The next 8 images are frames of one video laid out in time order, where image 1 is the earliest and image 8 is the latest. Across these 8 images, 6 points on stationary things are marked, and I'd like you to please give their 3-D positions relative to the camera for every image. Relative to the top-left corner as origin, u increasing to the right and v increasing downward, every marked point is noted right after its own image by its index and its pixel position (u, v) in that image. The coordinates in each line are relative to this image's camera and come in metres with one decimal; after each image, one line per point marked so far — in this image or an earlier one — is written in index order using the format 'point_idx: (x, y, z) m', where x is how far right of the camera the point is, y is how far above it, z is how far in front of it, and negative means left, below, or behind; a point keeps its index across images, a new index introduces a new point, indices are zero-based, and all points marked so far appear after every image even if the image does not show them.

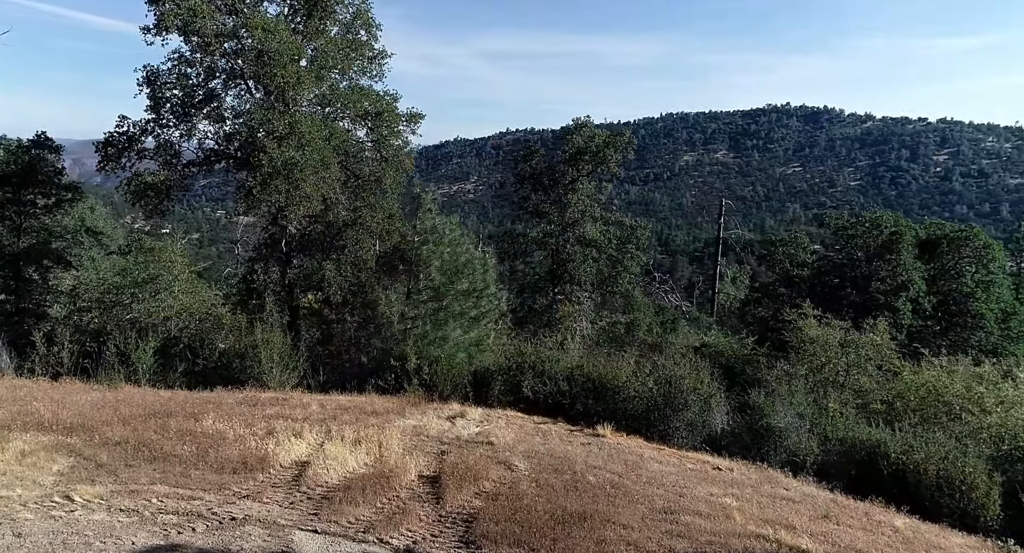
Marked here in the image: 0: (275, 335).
0: (-5.8, -1.4, +17.2) m
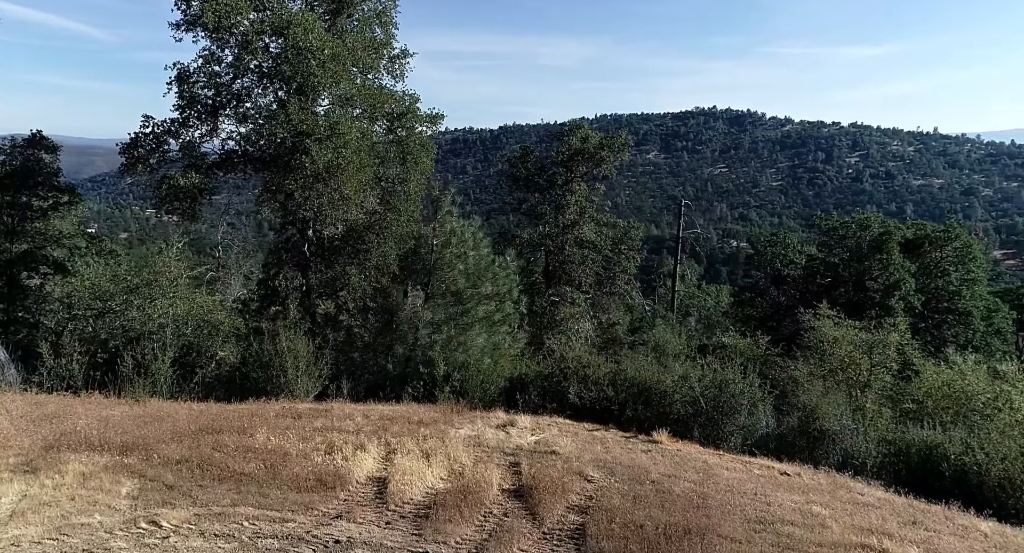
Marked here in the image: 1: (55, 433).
0: (-5.0, -1.6, +16.6) m
1: (-7.0, -2.4, +10.7) m
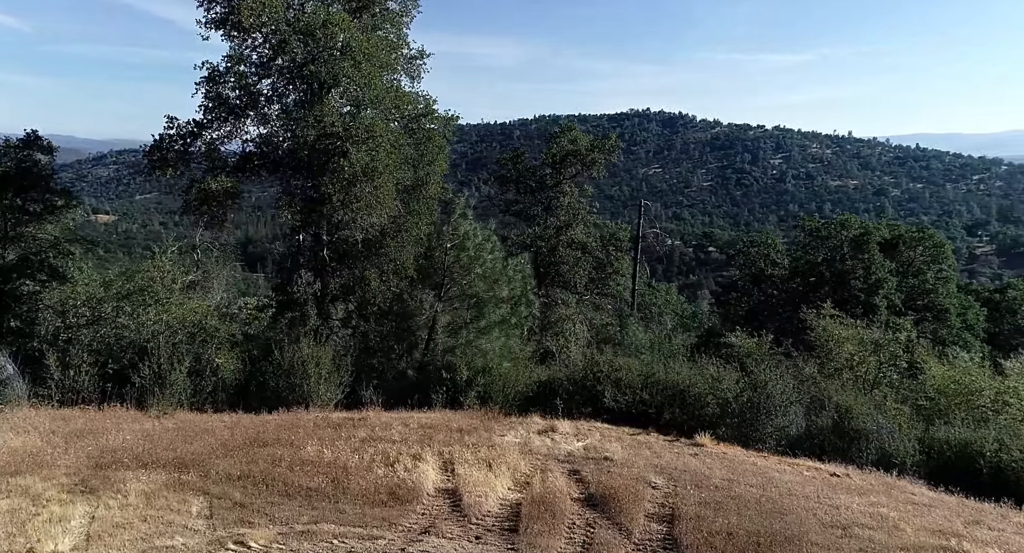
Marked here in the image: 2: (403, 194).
0: (-4.3, -1.7, +16.2) m
1: (-6.0, -2.6, +10.2) m
2: (-2.9, +2.1, +18.2) m
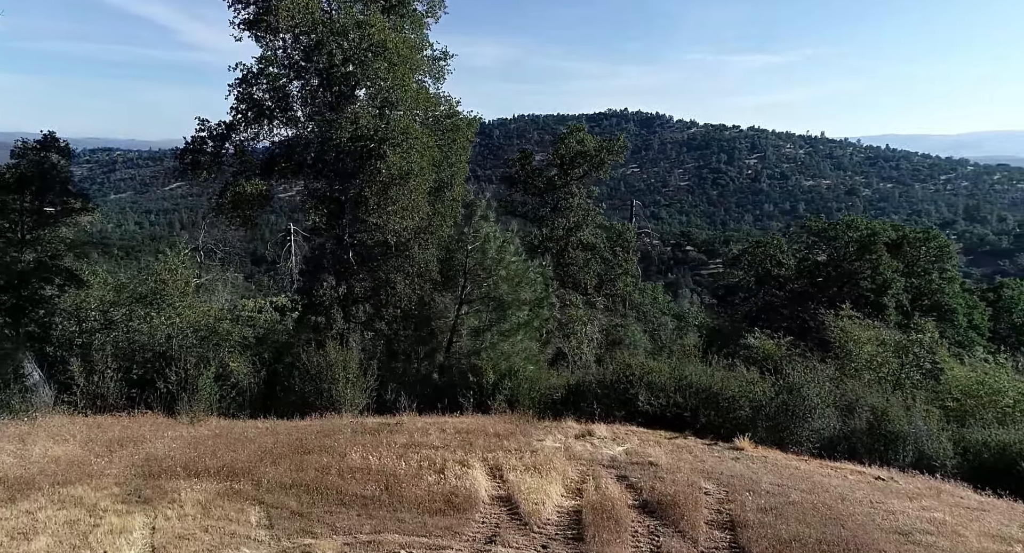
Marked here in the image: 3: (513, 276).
0: (-3.7, -1.8, +16.0) m
1: (-5.3, -2.6, +10.0) m
2: (-2.2, +2.1, +18.1) m
3: (0.0, 0.0, +17.9) m
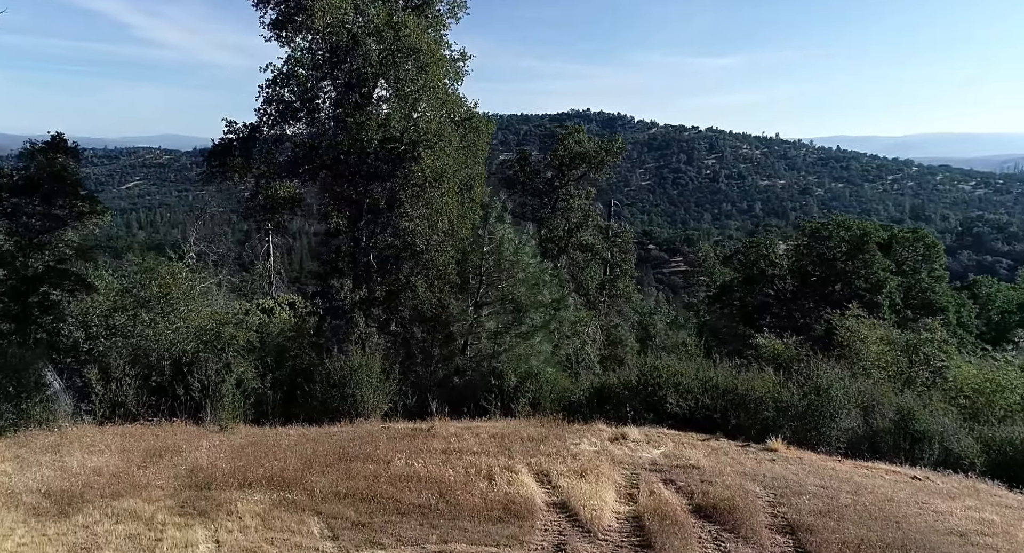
0: (-3.1, -1.8, +15.9) m
1: (-4.6, -2.7, +9.8) m
2: (-1.8, +2.0, +18.0) m
3: (+0.5, 0.0, +17.8) m
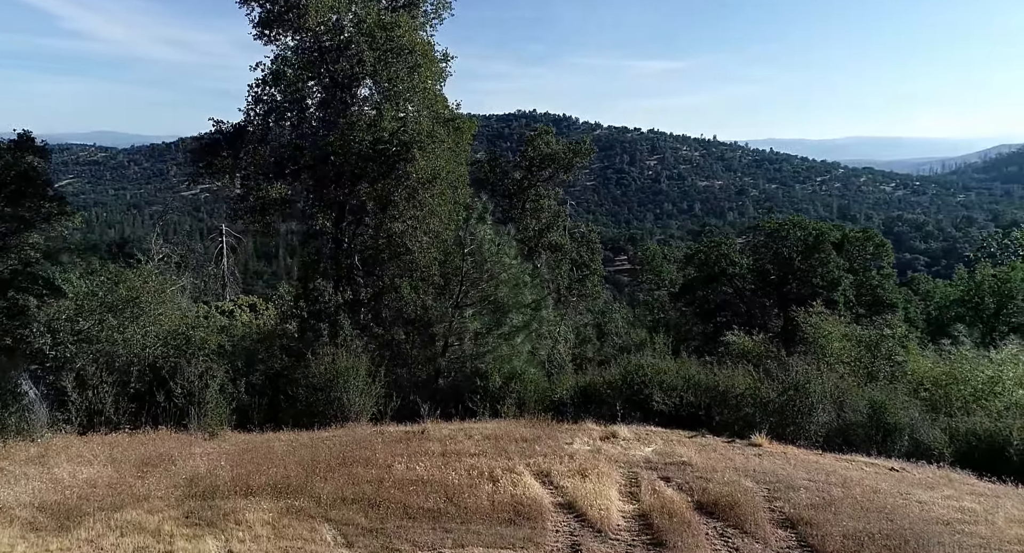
0: (-3.4, -1.9, +15.8) m
1: (-4.5, -2.8, +9.6) m
2: (-2.2, +2.0, +17.9) m
3: (0.0, -0.1, +17.9) m
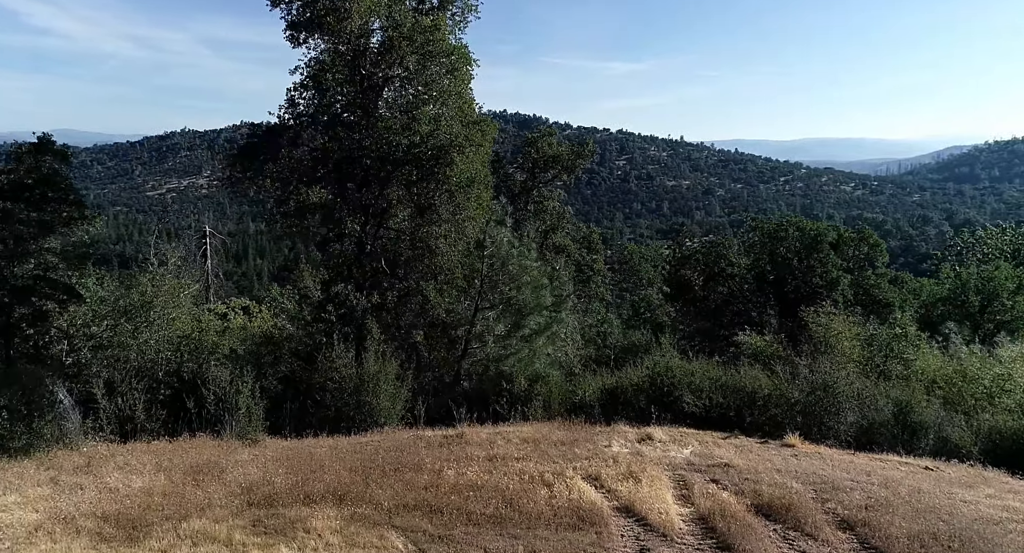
0: (-2.8, -2.0, +15.7) m
1: (-3.7, -2.9, +9.6) m
2: (-1.6, +1.9, +17.9) m
3: (+0.6, -0.1, +17.9) m
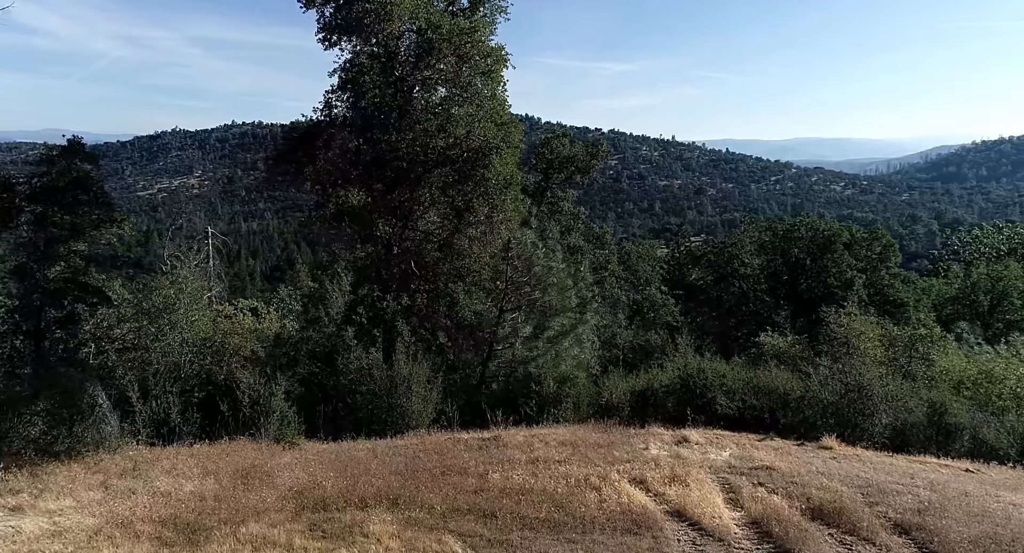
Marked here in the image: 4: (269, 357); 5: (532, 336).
0: (-2.1, -2.0, +15.7) m
1: (-3.0, -3.0, +9.6) m
2: (-0.9, +1.8, +17.9) m
3: (+1.3, -0.2, +17.9) m
4: (-5.6, -1.9, +16.2) m
5: (+0.5, -1.5, +17.5) m
